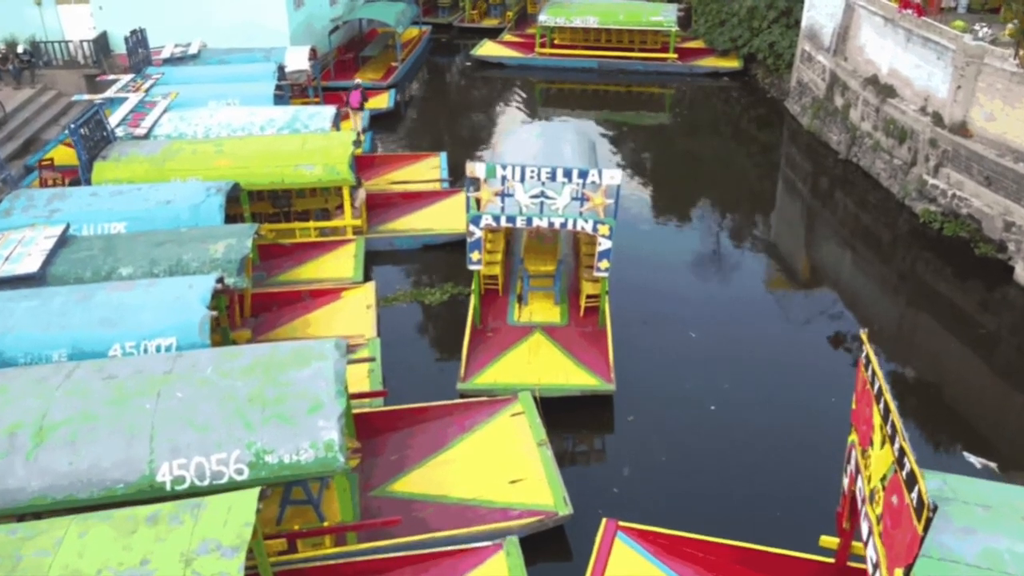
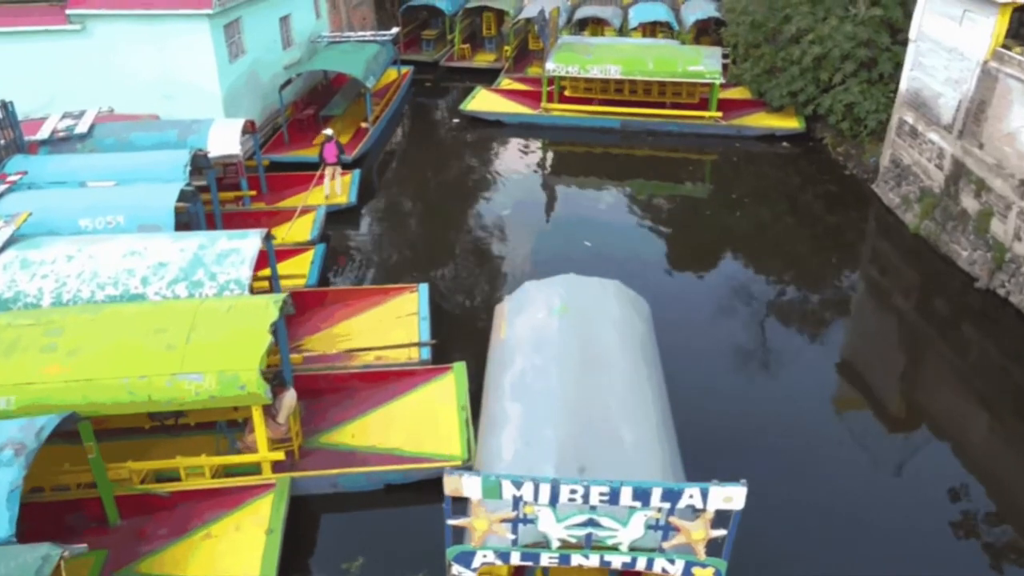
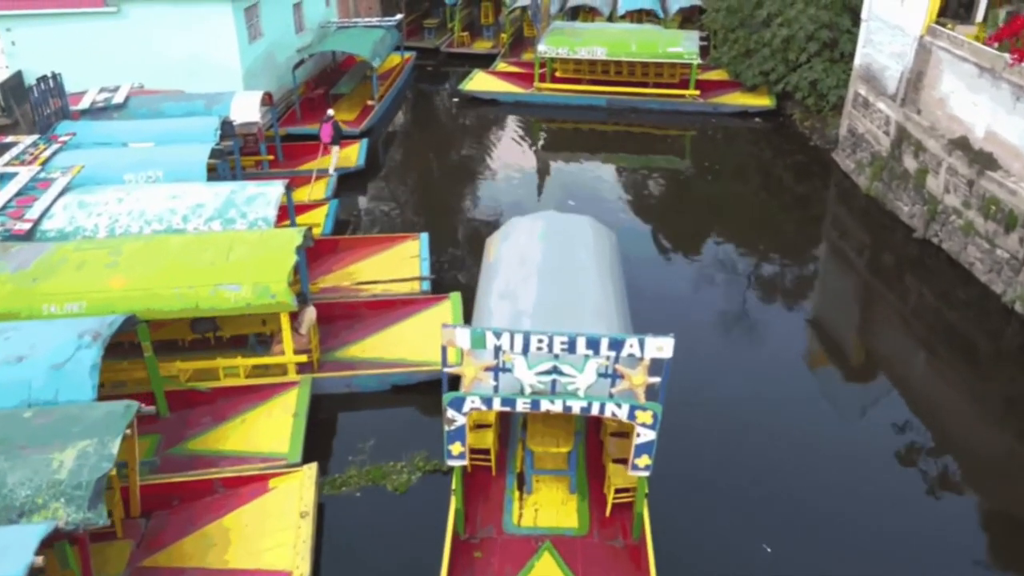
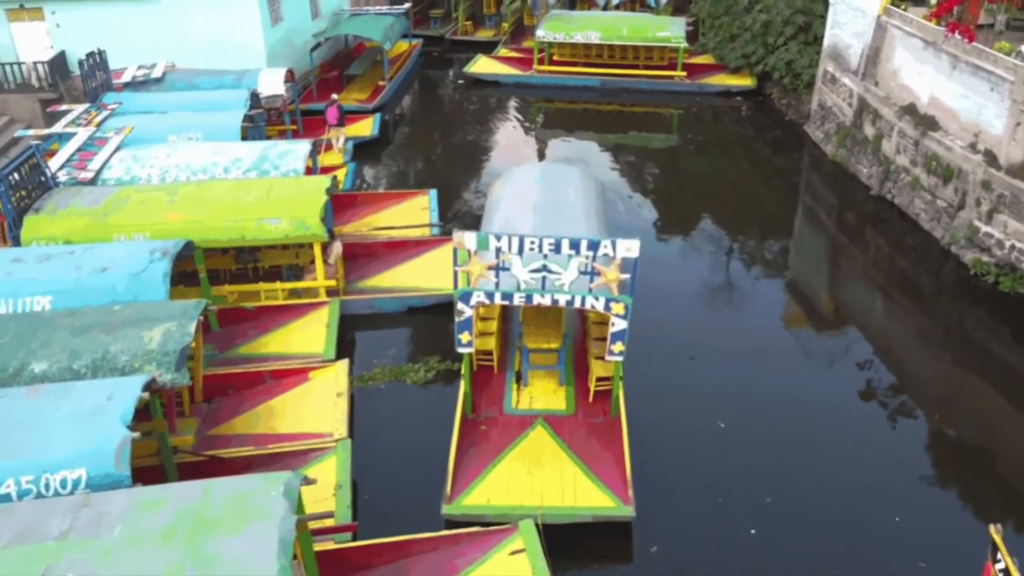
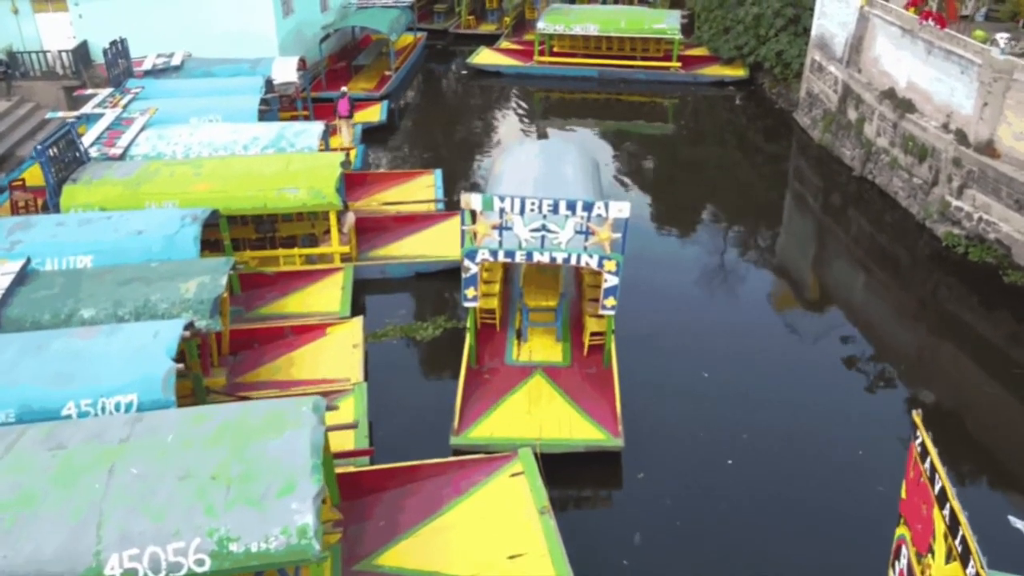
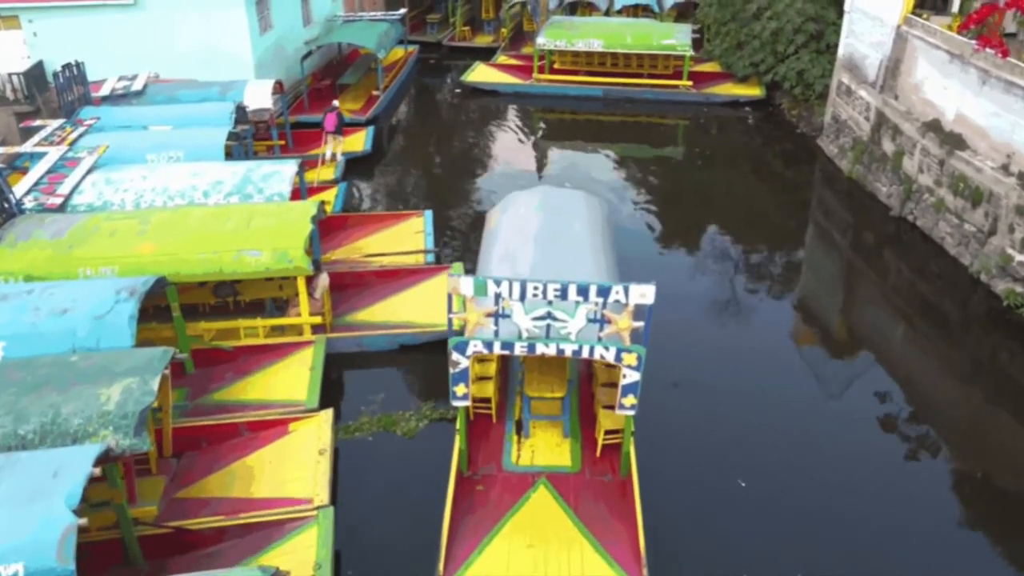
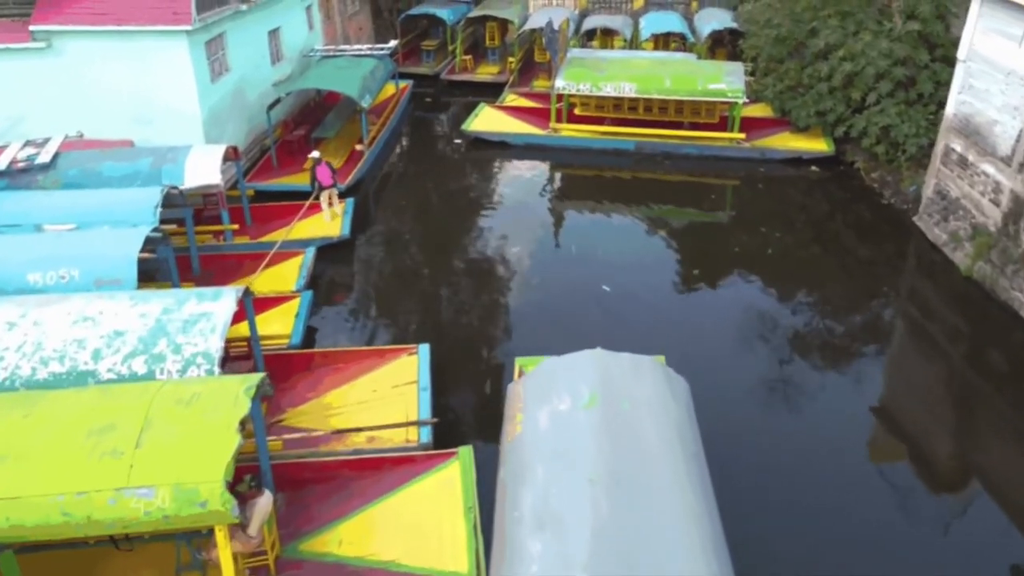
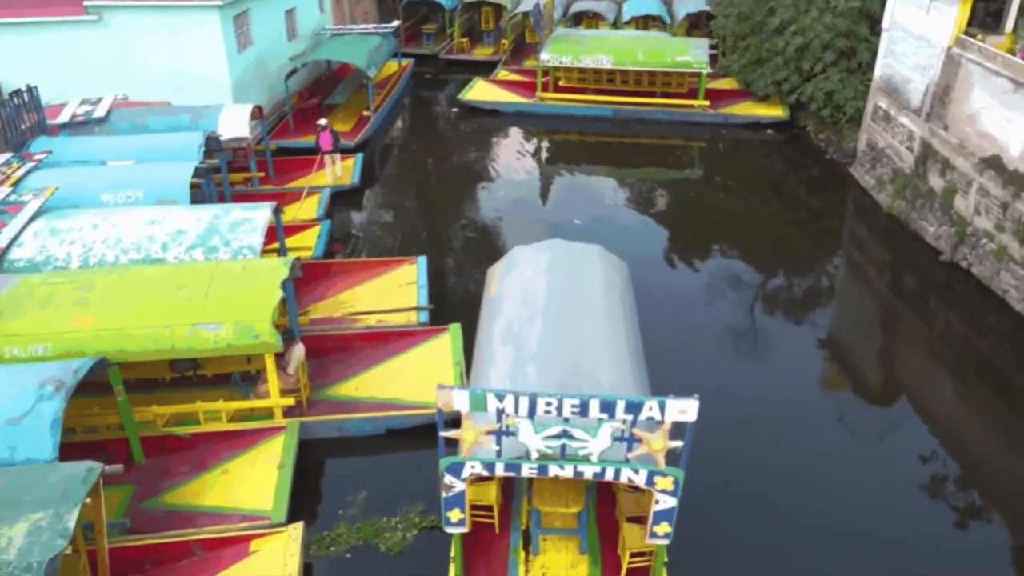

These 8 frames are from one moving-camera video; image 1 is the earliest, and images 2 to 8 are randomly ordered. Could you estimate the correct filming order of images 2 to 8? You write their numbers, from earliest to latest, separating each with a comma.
5, 4, 6, 3, 8, 2, 7
